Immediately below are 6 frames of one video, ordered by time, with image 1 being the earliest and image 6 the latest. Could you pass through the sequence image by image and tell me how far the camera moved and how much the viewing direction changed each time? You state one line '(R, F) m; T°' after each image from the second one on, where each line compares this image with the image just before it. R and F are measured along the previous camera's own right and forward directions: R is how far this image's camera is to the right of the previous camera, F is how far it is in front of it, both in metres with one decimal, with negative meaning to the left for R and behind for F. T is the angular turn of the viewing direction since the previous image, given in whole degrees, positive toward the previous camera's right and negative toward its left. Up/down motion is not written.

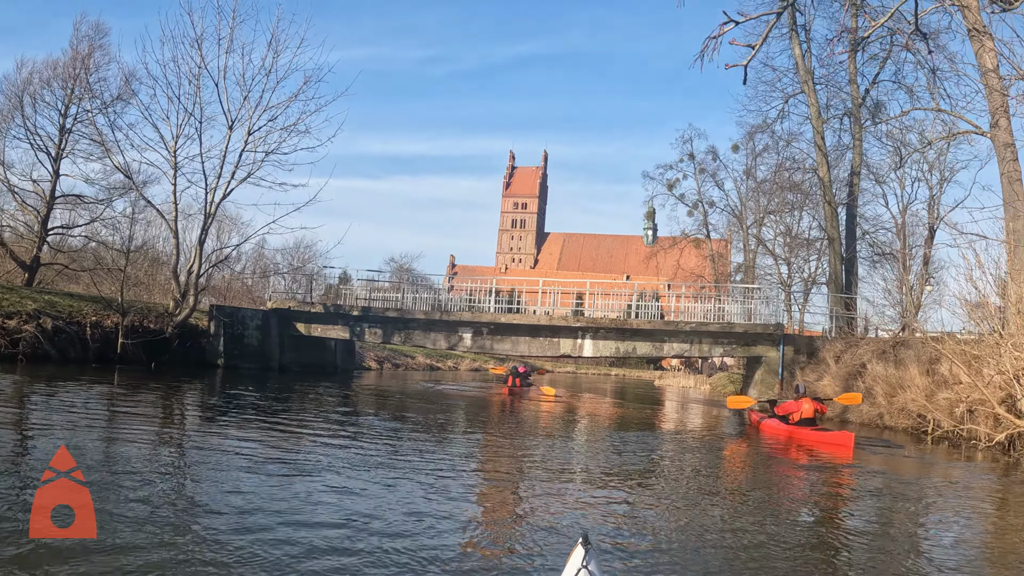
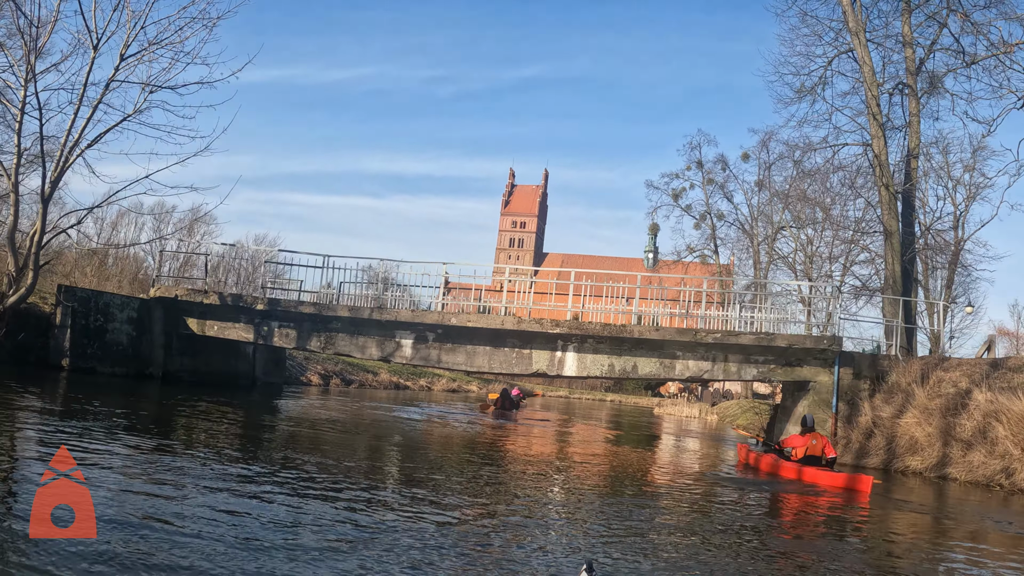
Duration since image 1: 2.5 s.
(+1.0, +6.4) m; 0°
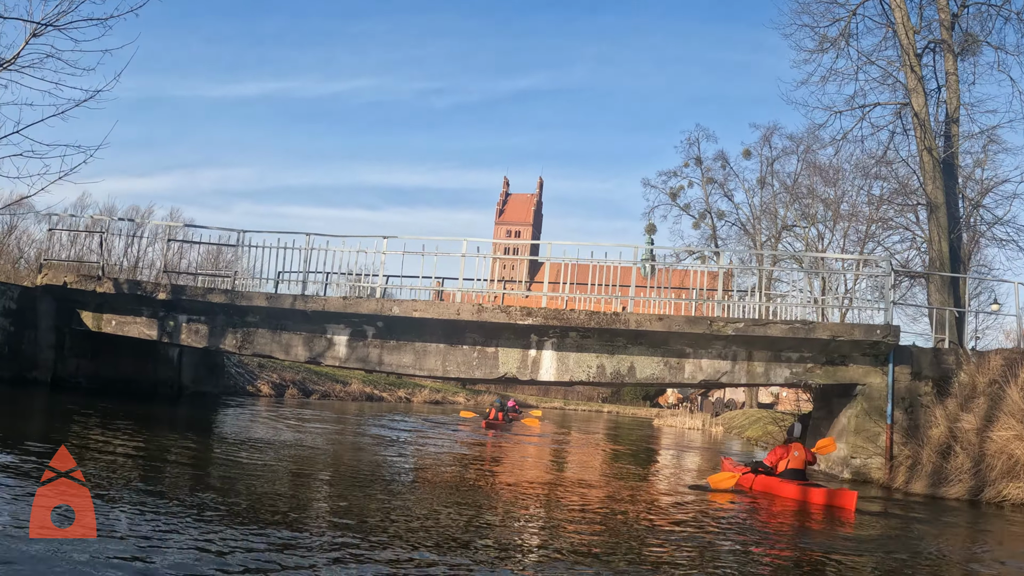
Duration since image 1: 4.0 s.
(+0.6, +3.8) m; 0°
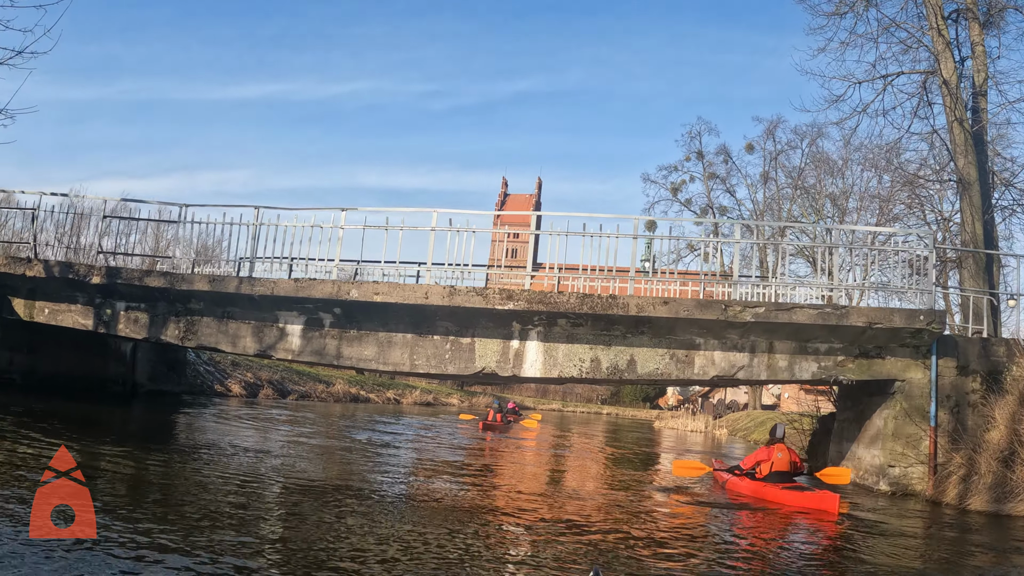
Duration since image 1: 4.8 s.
(+0.3, +1.9) m; 0°
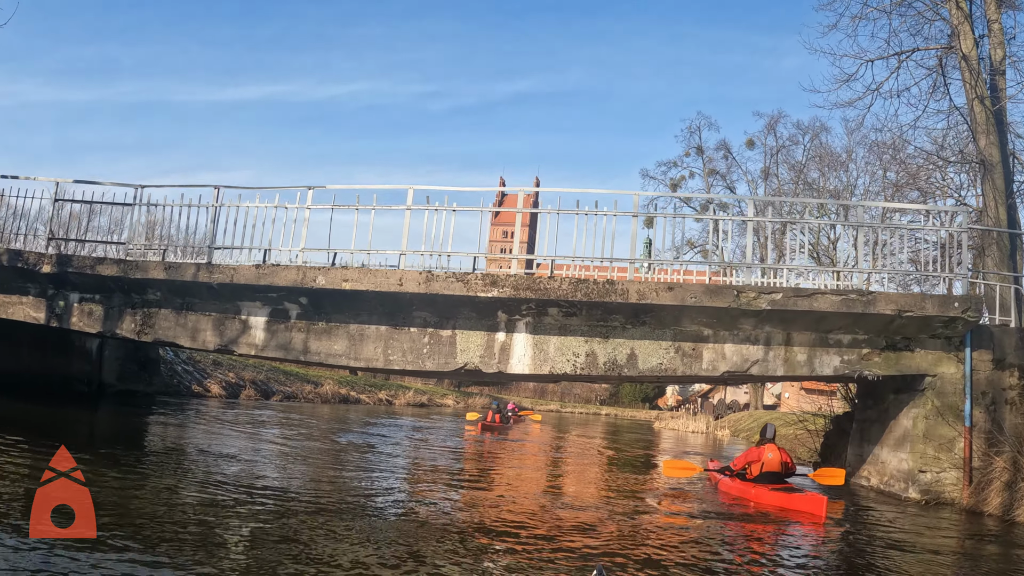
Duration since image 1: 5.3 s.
(+0.2, +1.2) m; 0°
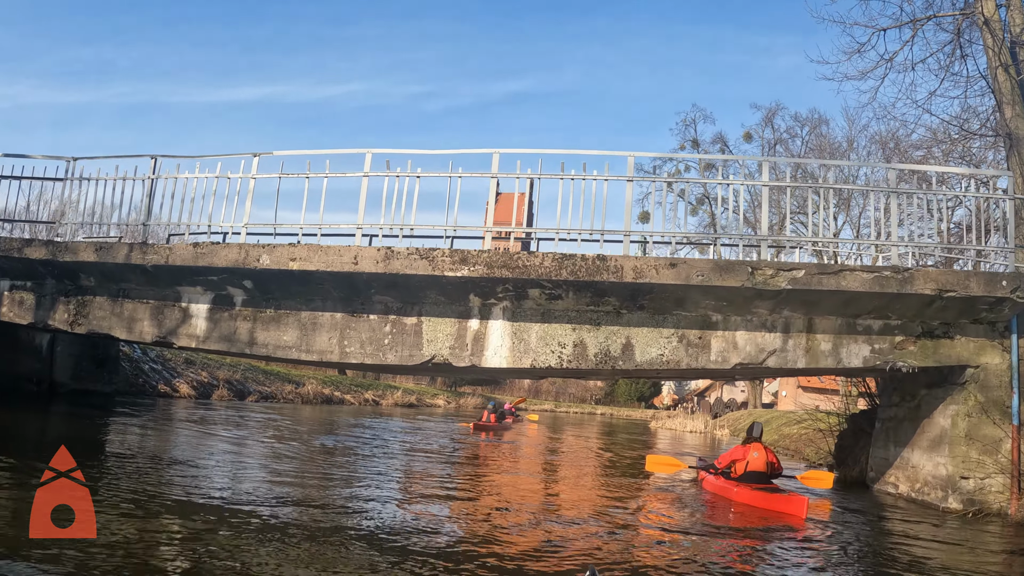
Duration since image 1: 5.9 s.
(+0.2, +1.4) m; 0°
